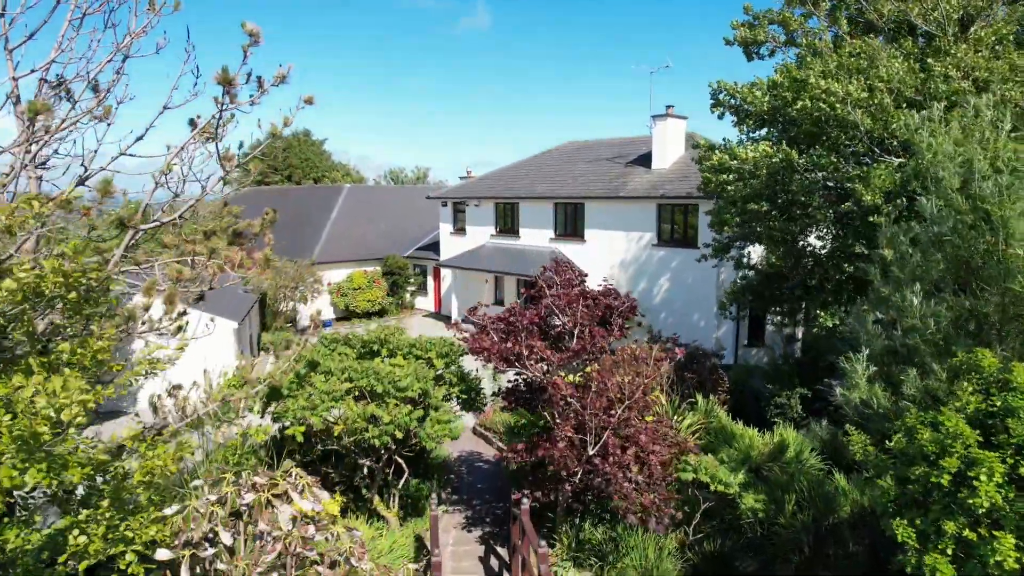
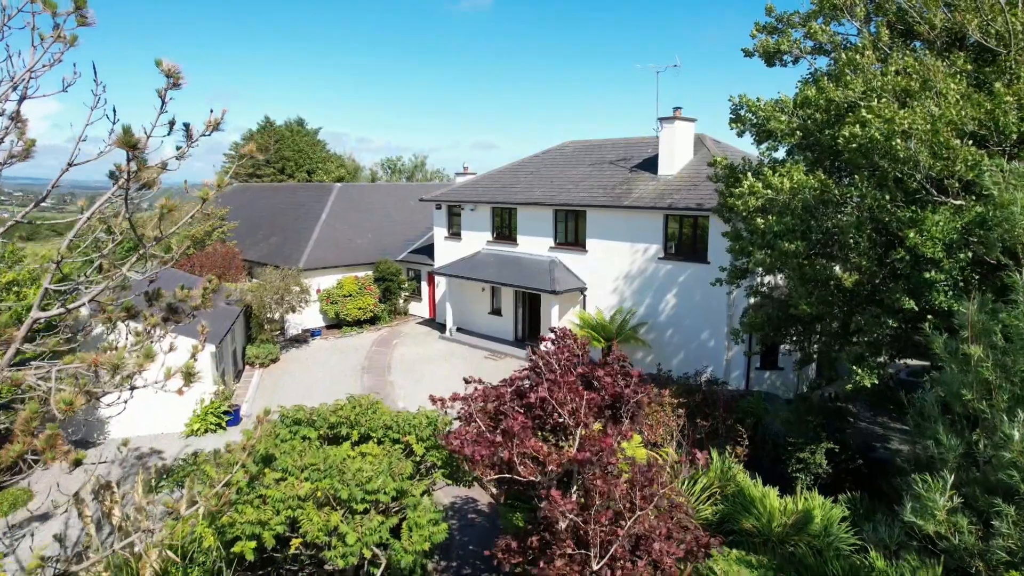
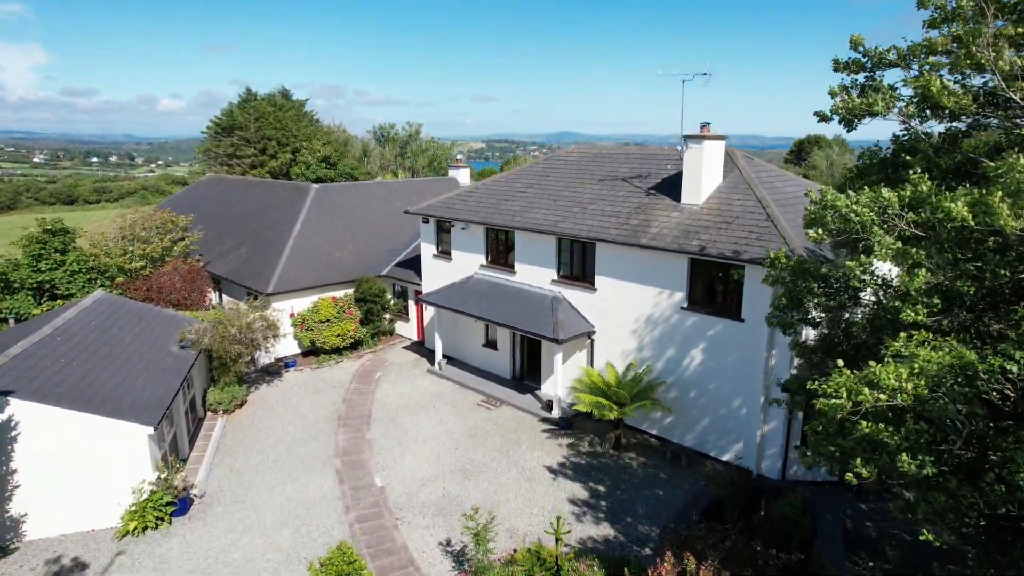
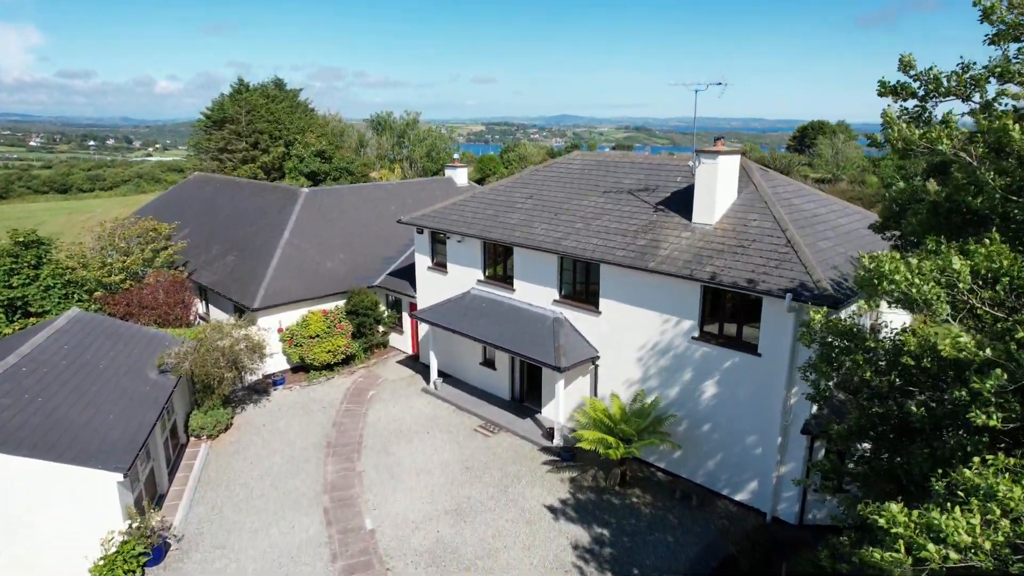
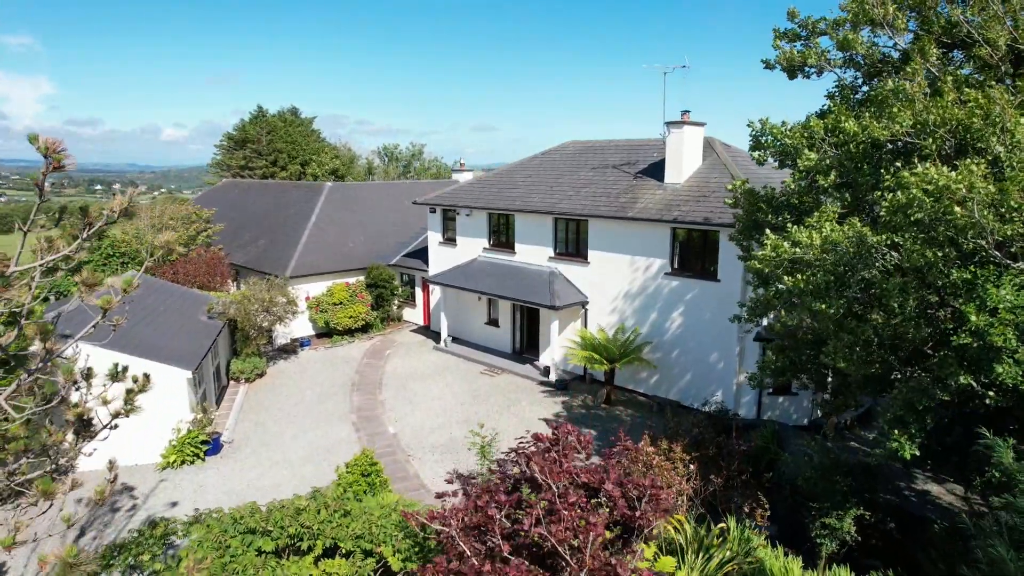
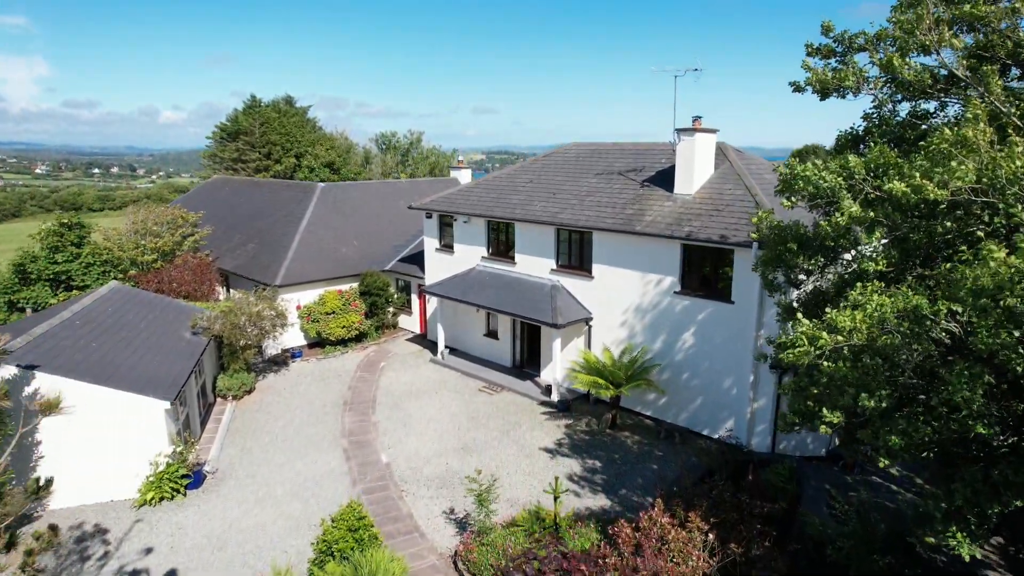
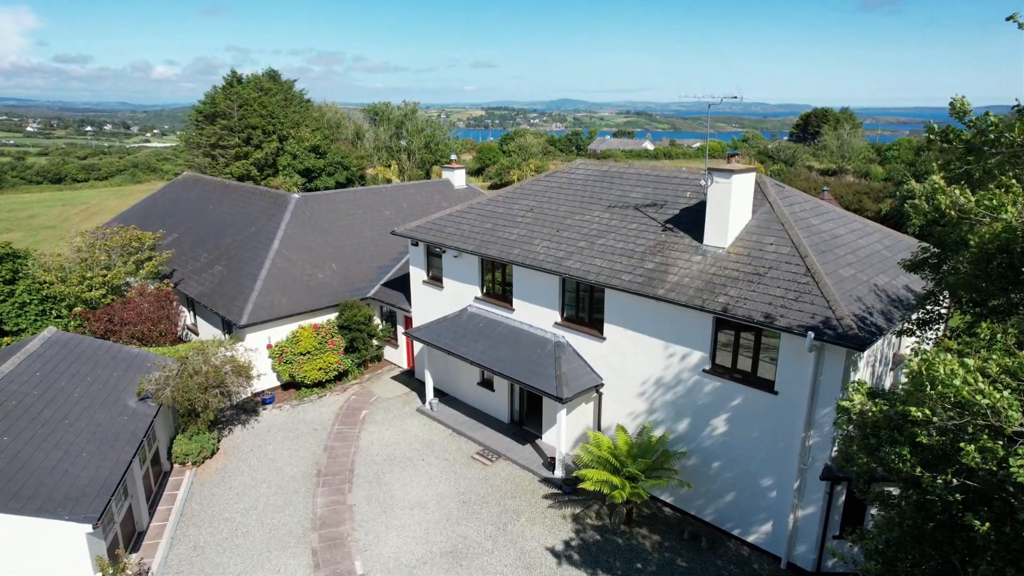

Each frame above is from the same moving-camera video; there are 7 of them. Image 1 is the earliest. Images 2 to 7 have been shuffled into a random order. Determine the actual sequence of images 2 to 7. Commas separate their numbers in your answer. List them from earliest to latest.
2, 5, 6, 3, 4, 7
